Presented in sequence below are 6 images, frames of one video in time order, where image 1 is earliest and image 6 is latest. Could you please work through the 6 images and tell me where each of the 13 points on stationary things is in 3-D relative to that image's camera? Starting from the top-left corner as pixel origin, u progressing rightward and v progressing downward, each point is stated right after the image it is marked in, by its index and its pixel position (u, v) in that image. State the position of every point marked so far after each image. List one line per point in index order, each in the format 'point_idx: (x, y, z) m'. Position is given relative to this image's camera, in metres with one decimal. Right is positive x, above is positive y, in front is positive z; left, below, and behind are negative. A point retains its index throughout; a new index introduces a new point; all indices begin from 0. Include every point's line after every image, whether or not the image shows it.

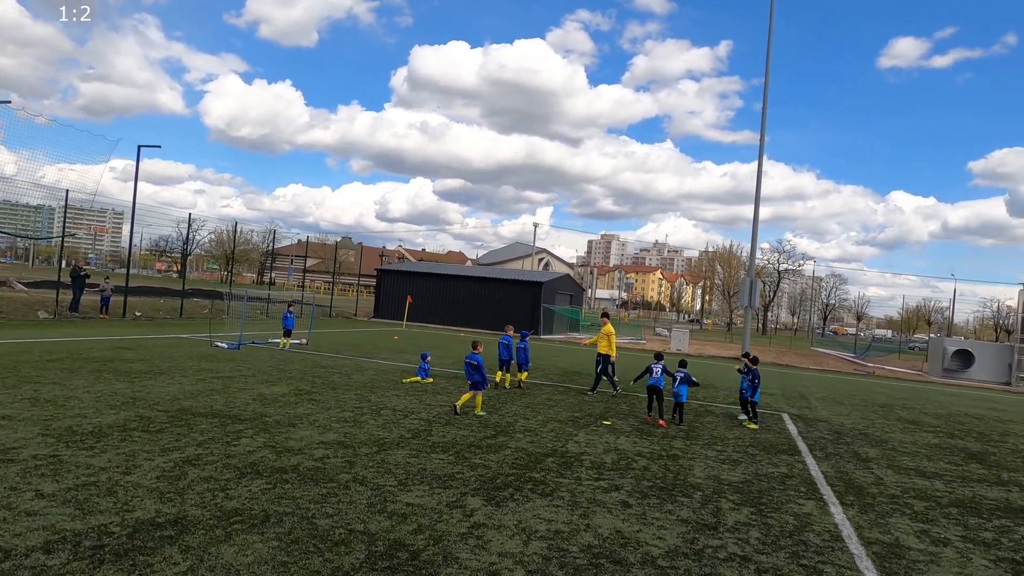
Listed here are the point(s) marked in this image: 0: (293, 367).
0: (-3.8, -1.4, +11.5) m
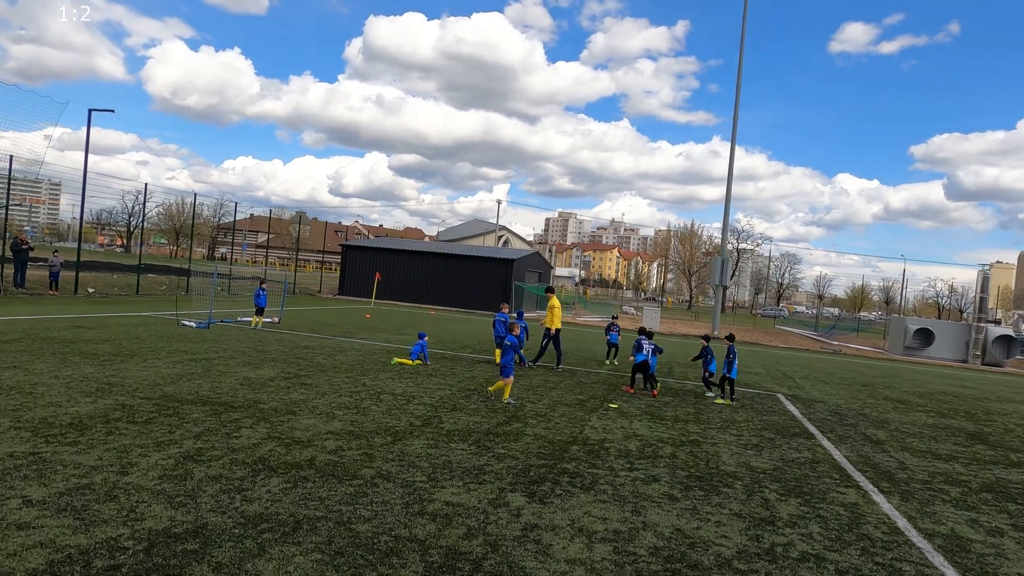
0: (-3.9, -1.0, +10.8) m
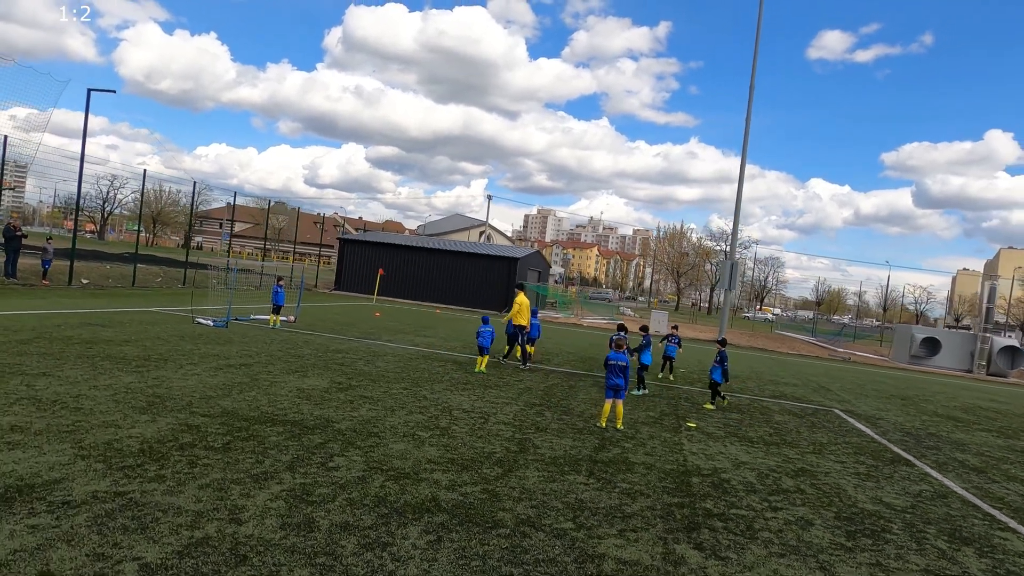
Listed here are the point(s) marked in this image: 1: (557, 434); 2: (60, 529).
0: (-3.1, -1.0, +10.1) m
1: (+0.4, -1.4, +6.4) m
2: (-2.2, -1.2, +3.2) m
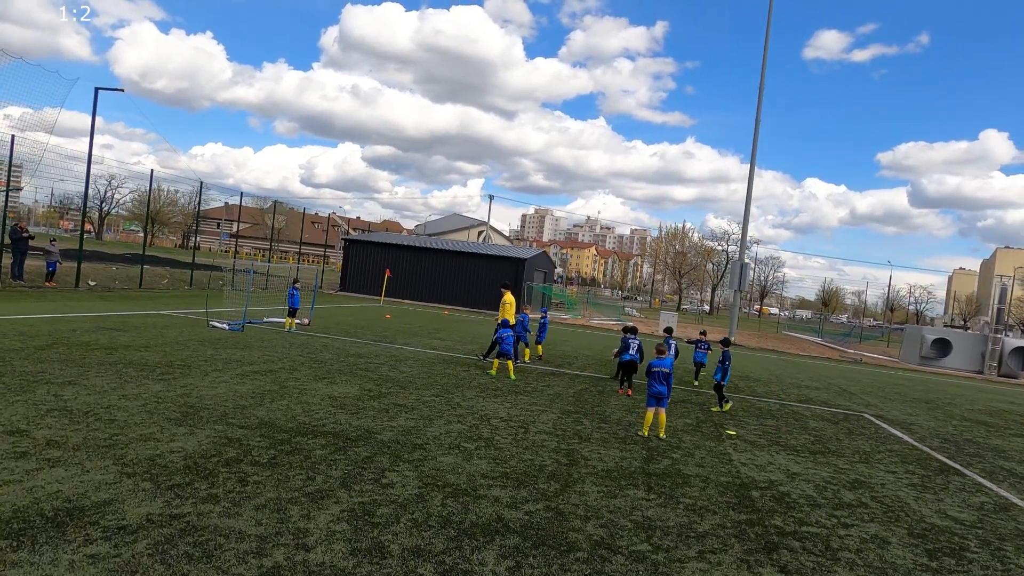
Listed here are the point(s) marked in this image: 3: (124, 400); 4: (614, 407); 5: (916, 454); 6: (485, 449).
0: (-2.7, -1.0, +9.9) m
1: (+0.8, -1.5, +6.2) m
2: (-1.8, -1.2, +3.0) m
3: (-3.5, -1.0, +5.9) m
4: (+1.3, -1.5, +8.4) m
5: (+4.7, -1.9, +7.8) m
6: (-0.2, -1.4, +5.6) m
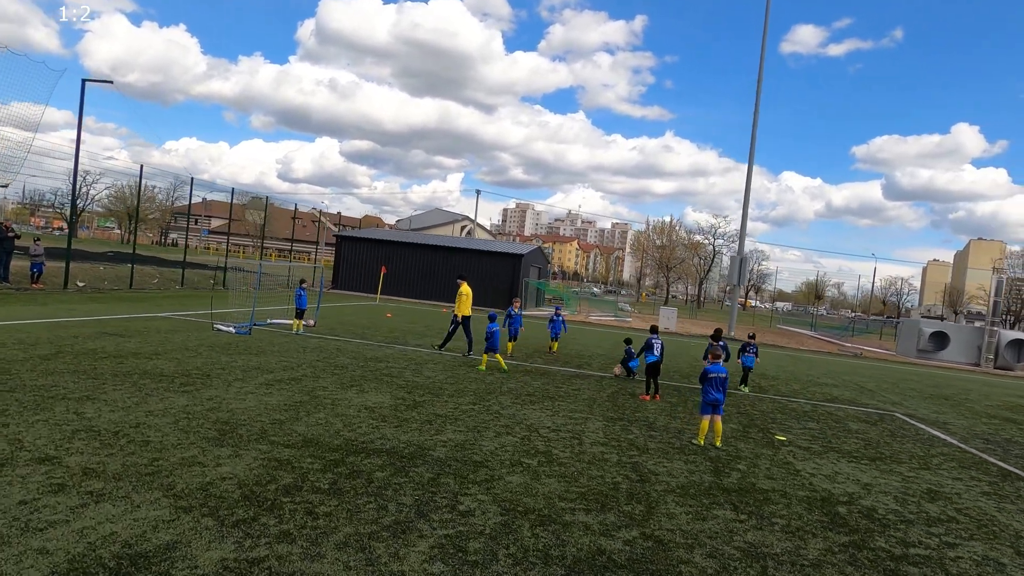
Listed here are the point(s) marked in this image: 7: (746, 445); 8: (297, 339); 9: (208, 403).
0: (-2.4, -1.1, +9.4) m
1: (+1.3, -1.5, +5.9) m
2: (-1.2, -1.3, +2.6) m
3: (-3.0, -1.1, +5.4) m
4: (+1.7, -1.5, +8.0) m
5: (+5.2, -1.9, +7.5) m
6: (+0.3, -1.4, +5.2) m
7: (+2.4, -1.6, +6.8) m
8: (-3.6, -0.9, +11.2) m
9: (-2.8, -1.1, +6.1) m
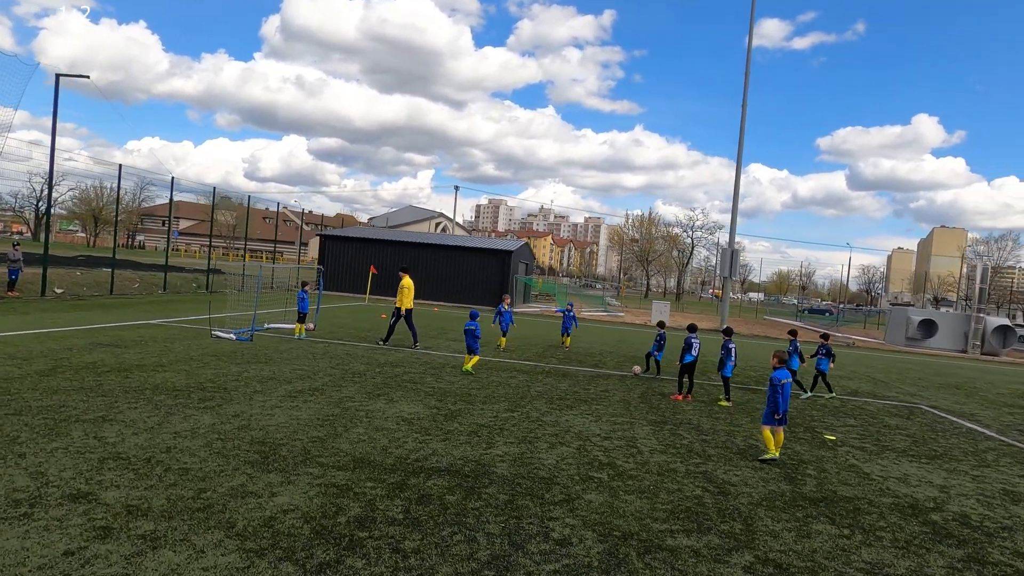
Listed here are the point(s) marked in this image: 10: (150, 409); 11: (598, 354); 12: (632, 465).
0: (-2.0, -1.1, +8.9) m
1: (+1.8, -1.5, +5.6) m
2: (-0.6, -1.3, +2.1) m
3: (-2.5, -1.1, +4.9) m
4: (+2.1, -1.5, +7.7) m
5: (+5.6, -1.8, +7.4) m
6: (+0.8, -1.4, +4.8) m
7: (+2.8, -1.6, +6.5) m
8: (-3.4, -0.9, +10.7) m
9: (-2.3, -1.1, +5.6) m
10: (-3.2, -1.1, +5.8) m
11: (+1.7, -1.4, +13.5) m
12: (+0.9, -1.4, +5.2) m
